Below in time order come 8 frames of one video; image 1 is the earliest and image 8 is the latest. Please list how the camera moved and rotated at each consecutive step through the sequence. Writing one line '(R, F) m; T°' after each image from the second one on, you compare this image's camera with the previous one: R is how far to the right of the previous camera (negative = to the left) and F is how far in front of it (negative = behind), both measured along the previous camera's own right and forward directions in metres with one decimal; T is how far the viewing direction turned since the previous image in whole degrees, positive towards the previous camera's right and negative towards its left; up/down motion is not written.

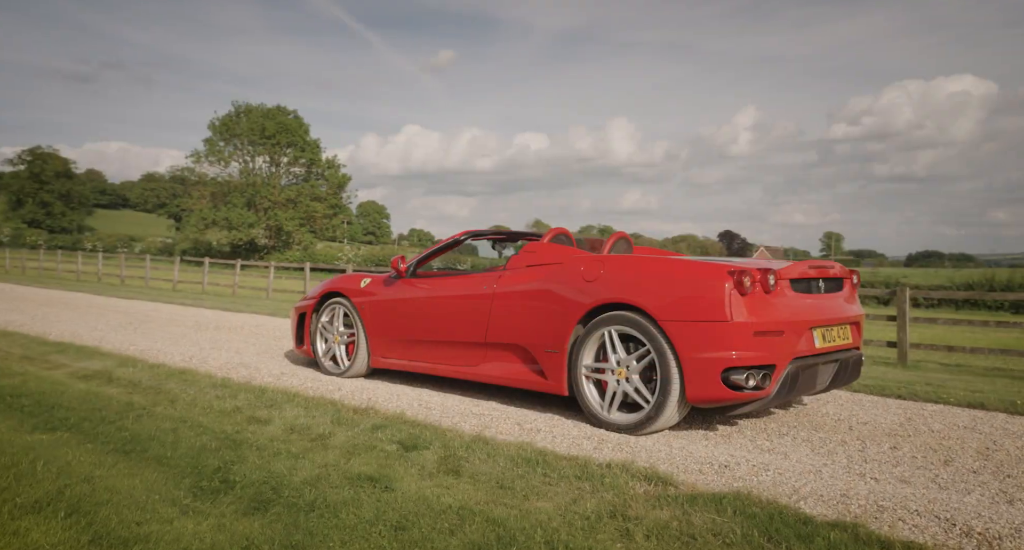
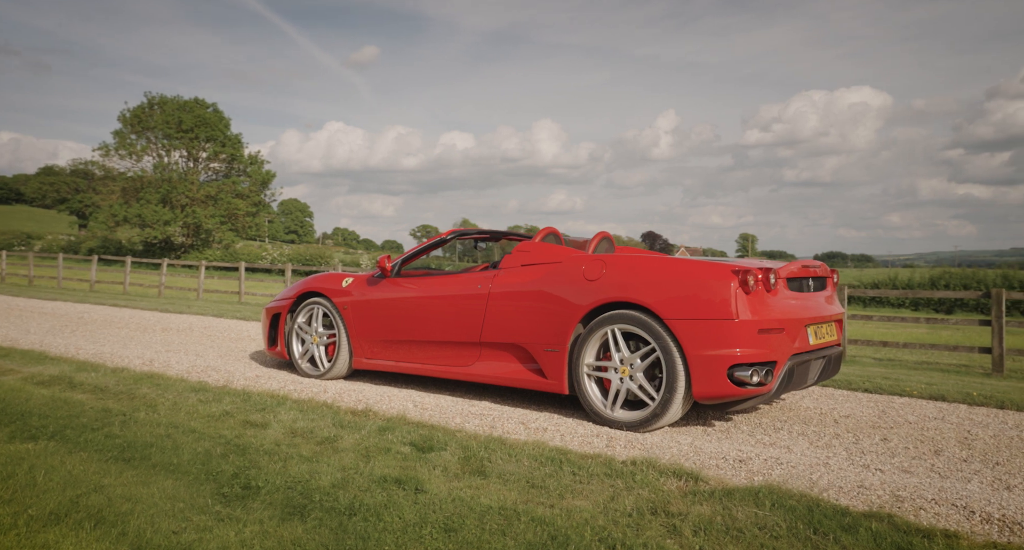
(-0.4, +0.1) m; +4°
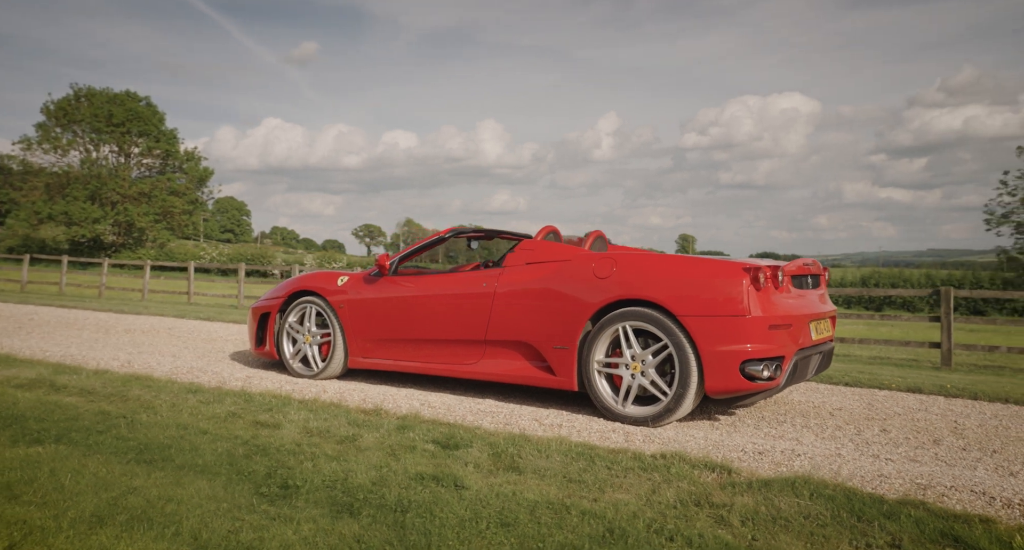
(-0.3, 0.0) m; +3°
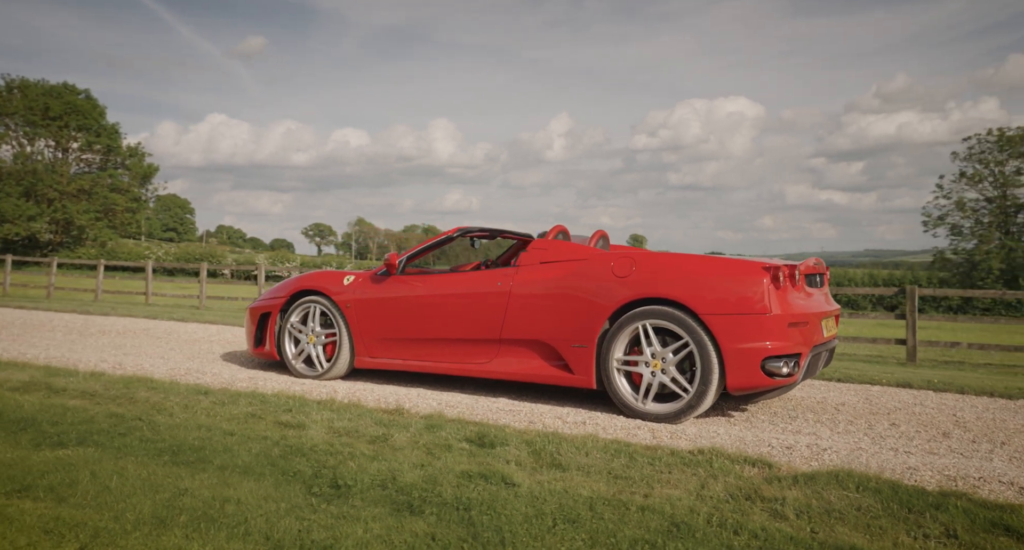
(-0.3, 0.0) m; +2°
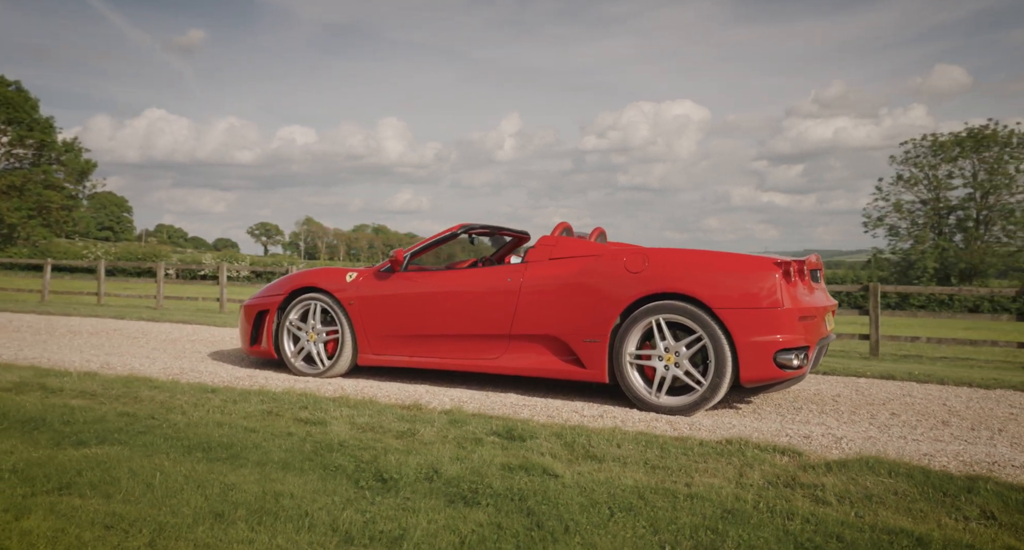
(-0.3, 0.0) m; +2°
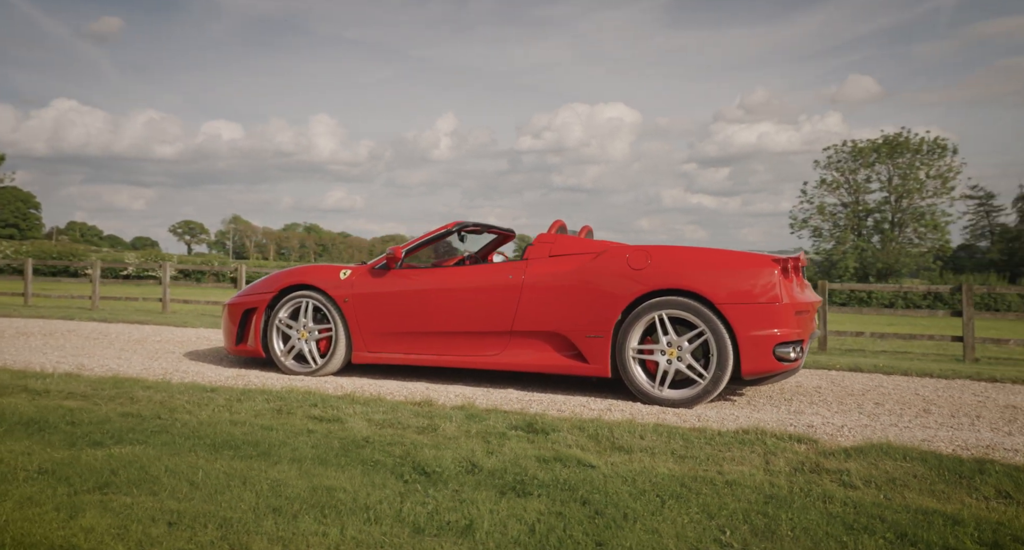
(-0.3, 0.0) m; +3°
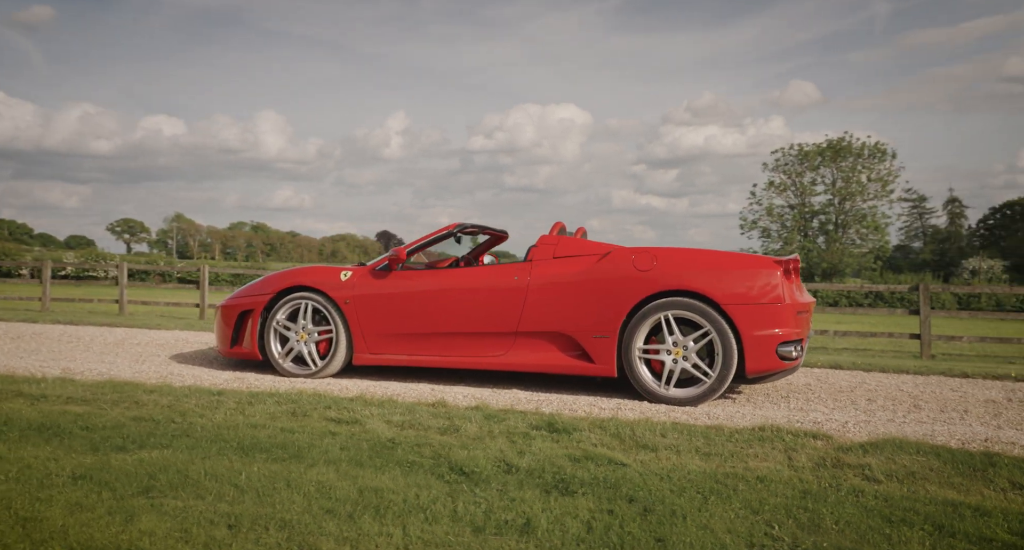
(-0.3, 0.0) m; +2°
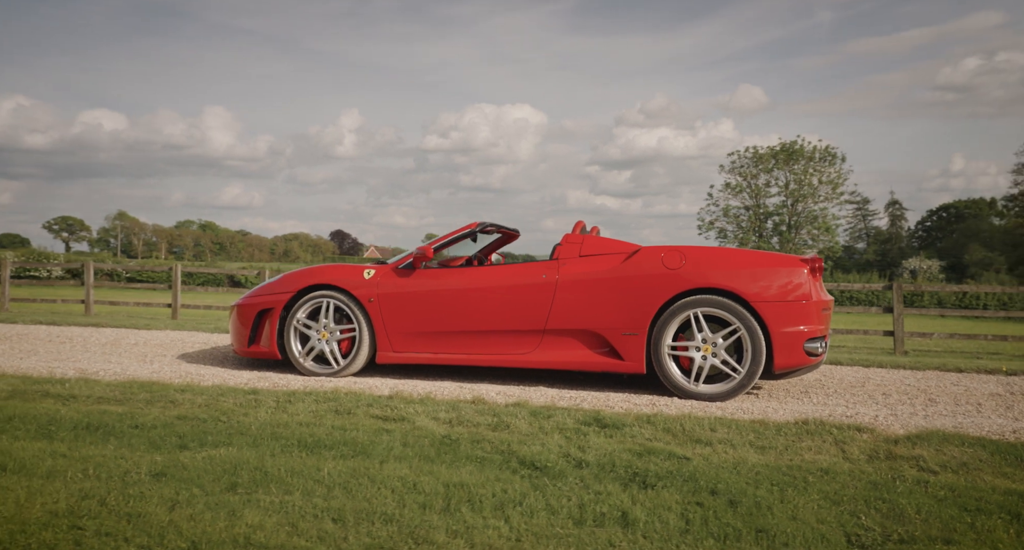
(-0.4, -0.1) m; +1°
